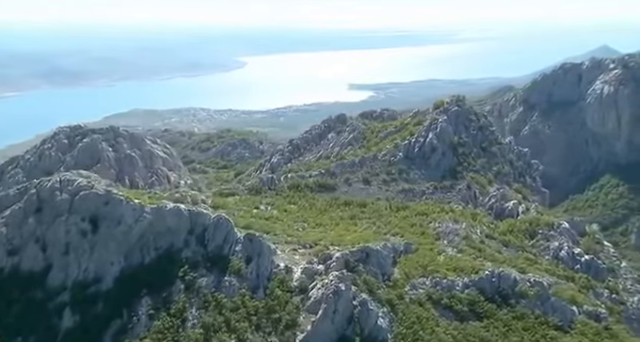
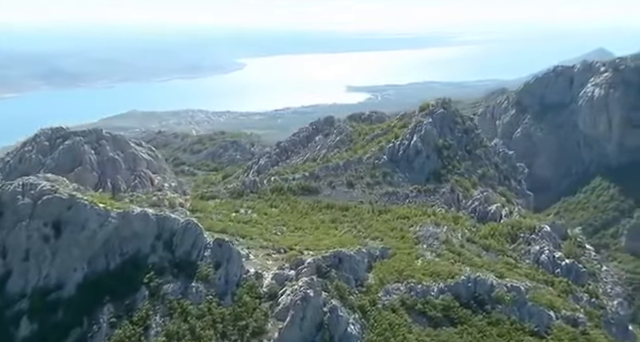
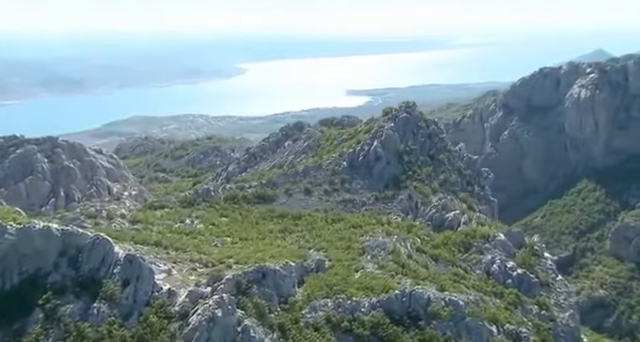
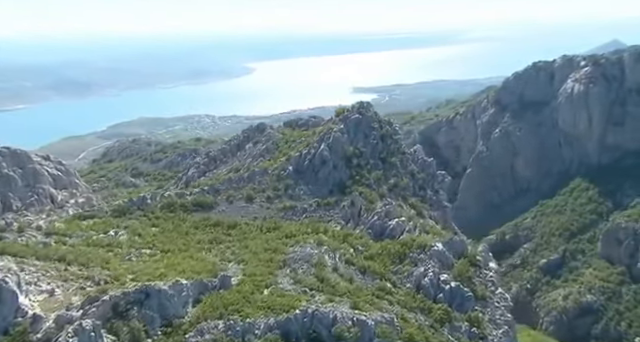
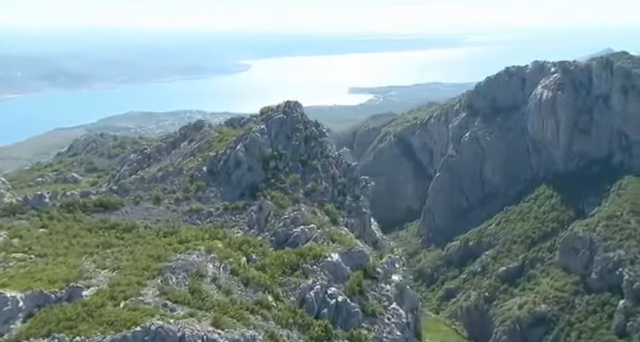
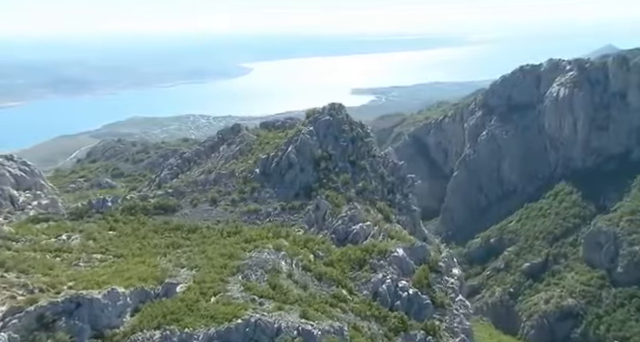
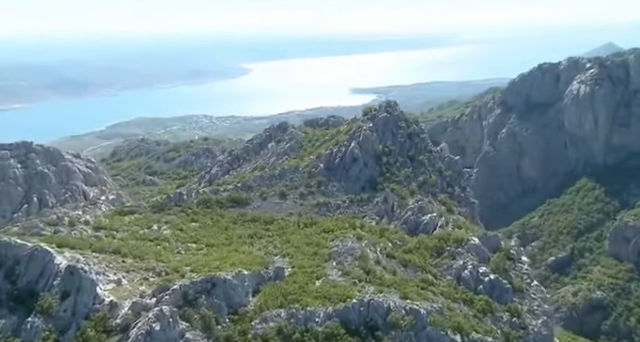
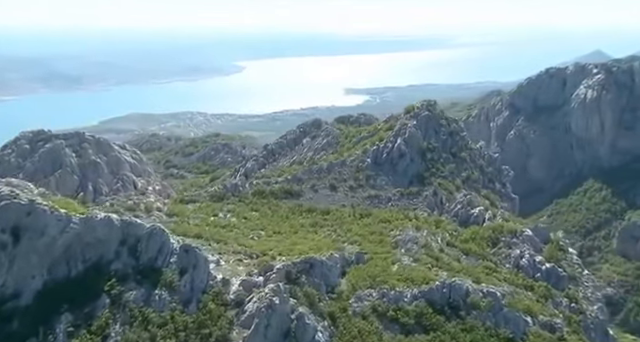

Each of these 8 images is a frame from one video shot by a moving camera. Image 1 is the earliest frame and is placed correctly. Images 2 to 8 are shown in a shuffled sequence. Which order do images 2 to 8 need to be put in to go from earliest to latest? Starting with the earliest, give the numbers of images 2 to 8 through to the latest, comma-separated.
2, 8, 3, 7, 4, 6, 5
